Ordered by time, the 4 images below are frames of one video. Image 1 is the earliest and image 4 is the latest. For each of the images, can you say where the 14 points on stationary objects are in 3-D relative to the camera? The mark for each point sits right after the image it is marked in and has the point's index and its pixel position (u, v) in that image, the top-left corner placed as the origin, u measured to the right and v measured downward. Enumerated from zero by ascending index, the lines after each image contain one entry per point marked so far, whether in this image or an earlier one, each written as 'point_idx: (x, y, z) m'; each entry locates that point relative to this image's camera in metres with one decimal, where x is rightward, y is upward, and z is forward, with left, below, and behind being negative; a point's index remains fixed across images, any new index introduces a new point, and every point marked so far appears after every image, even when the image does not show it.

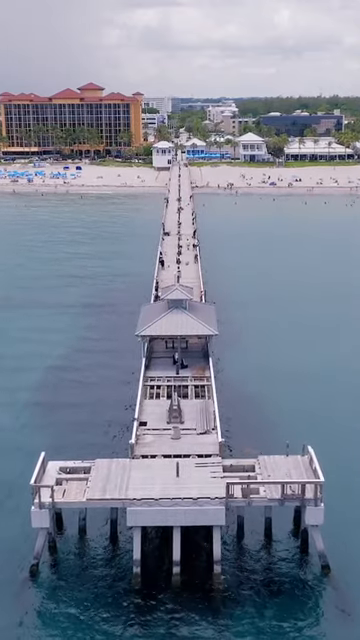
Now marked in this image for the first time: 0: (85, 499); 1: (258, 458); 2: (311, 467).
0: (-3.0, -5.7, +18.1) m
1: (+2.7, -4.8, +19.9) m
2: (+4.4, -5.0, +19.2) m
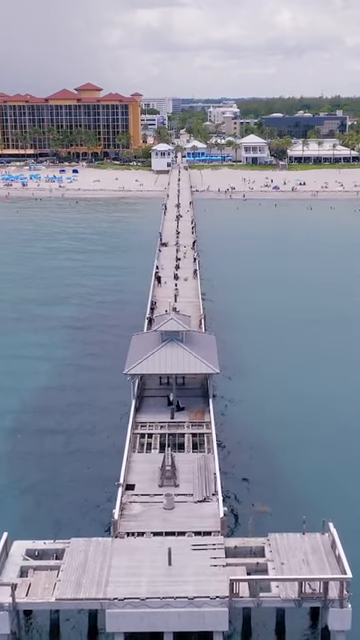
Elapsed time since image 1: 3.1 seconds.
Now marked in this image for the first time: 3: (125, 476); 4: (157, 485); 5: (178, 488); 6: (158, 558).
0: (-3.2, -7.1, +14.6) m
1: (+2.5, -6.2, +16.4) m
2: (+4.2, -6.4, +15.6) m
3: (-1.8, -5.2, +18.9) m
4: (-0.7, -5.4, +18.6) m
5: (-0.1, -5.4, +18.5) m
6: (-0.6, -6.4, +15.4) m
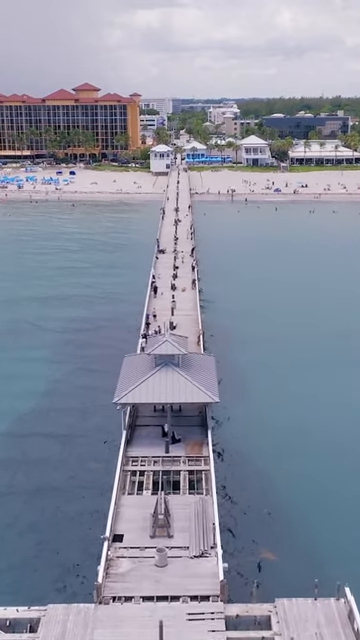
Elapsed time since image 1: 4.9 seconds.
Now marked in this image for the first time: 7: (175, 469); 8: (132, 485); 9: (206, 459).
0: (-3.4, -7.9, +12.4) m
1: (+2.4, -7.0, +14.2) m
2: (+4.0, -7.2, +13.5) m
3: (-2.0, -6.0, +16.8) m
4: (-0.9, -6.2, +16.5) m
5: (-0.2, -6.2, +16.3) m
6: (-0.8, -7.2, +13.3) m
7: (-0.2, -5.1, +19.4) m
8: (-1.6, -5.4, +18.8) m
9: (+0.9, -4.9, +20.0) m
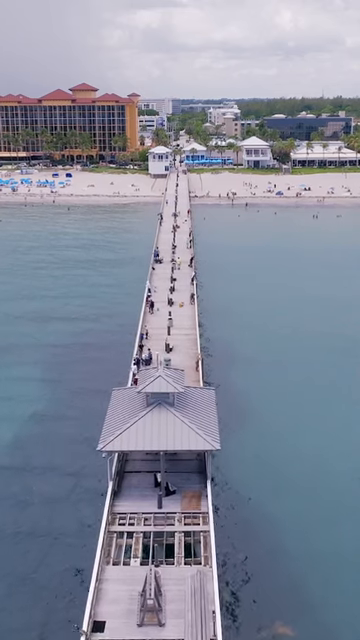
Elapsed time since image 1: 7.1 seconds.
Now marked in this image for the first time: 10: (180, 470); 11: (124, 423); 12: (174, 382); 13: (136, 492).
0: (-3.5, -9.0, +9.7) m
1: (+2.2, -8.1, +11.5) m
2: (+3.9, -8.2, +10.7) m
3: (-2.1, -7.1, +14.0) m
4: (-1.1, -7.2, +13.7) m
5: (-0.4, -7.3, +13.6) m
6: (-0.9, -8.3, +10.5) m
7: (-0.3, -6.1, +16.7) m
8: (-1.7, -6.5, +16.0) m
9: (+0.7, -5.9, +17.2) m
10: (0.0, -5.0, +19.2) m
11: (-1.8, -3.3, +18.4) m
12: (-0.2, -2.0, +18.8) m
13: (-1.4, -5.4, +18.2) m
